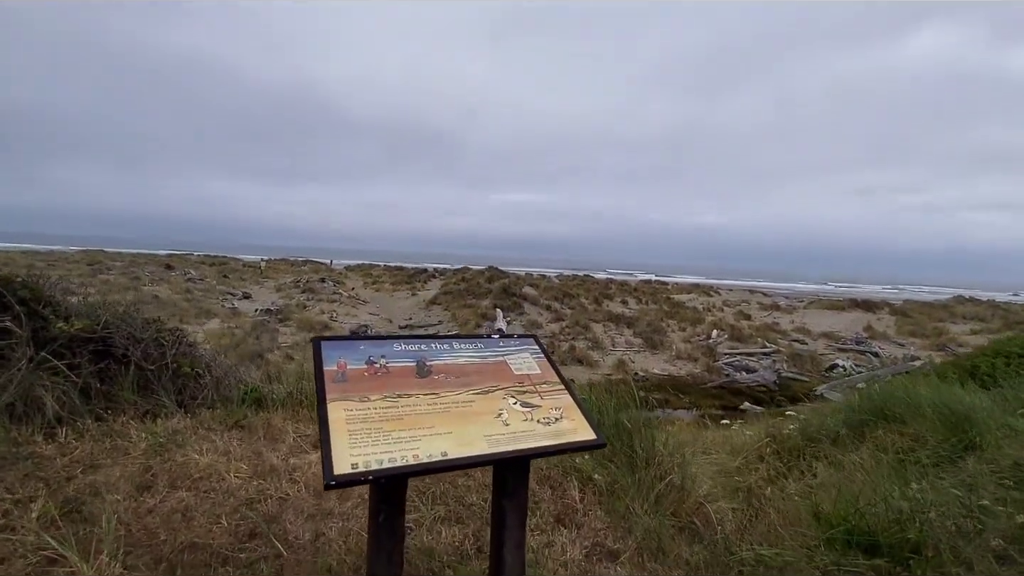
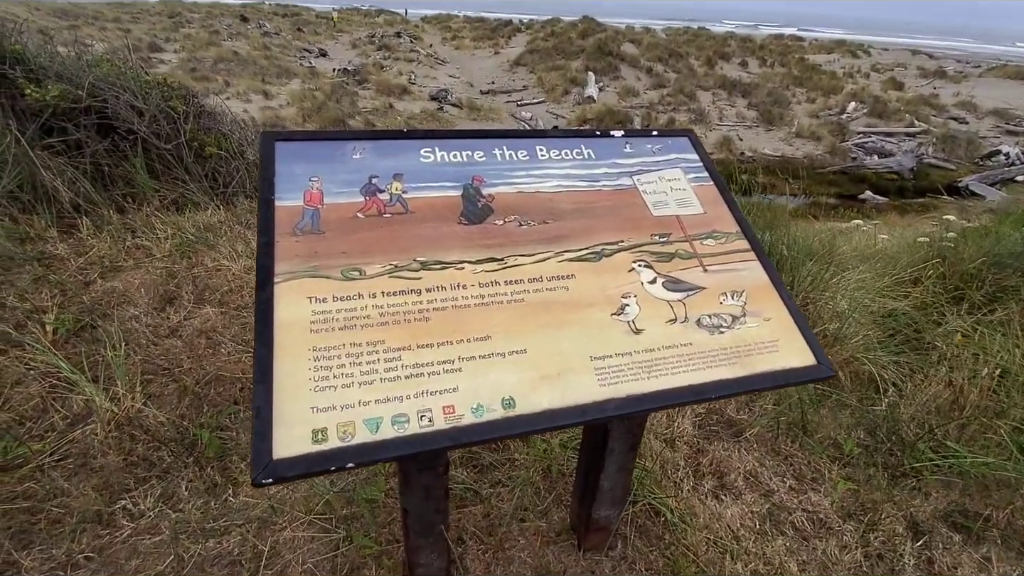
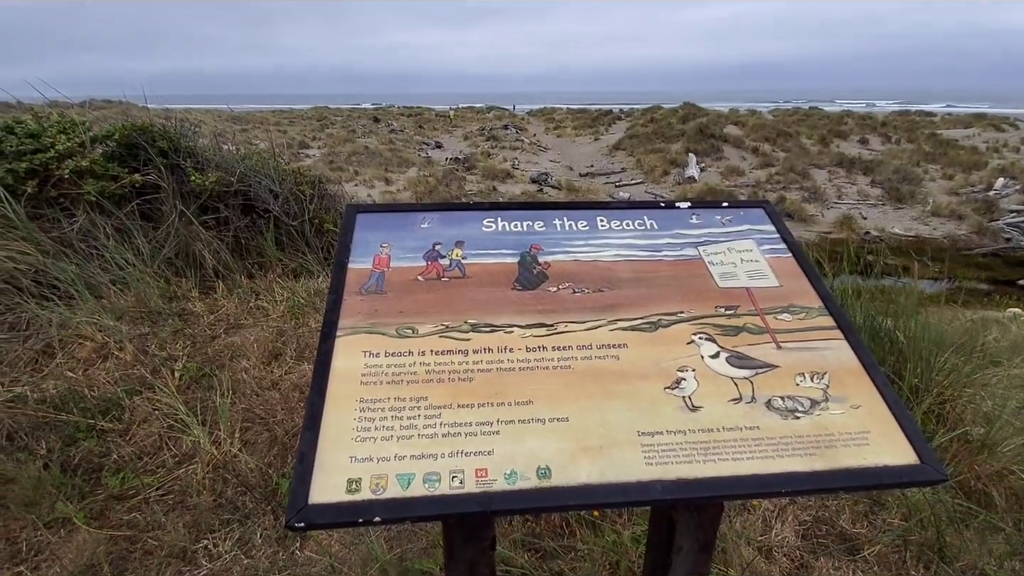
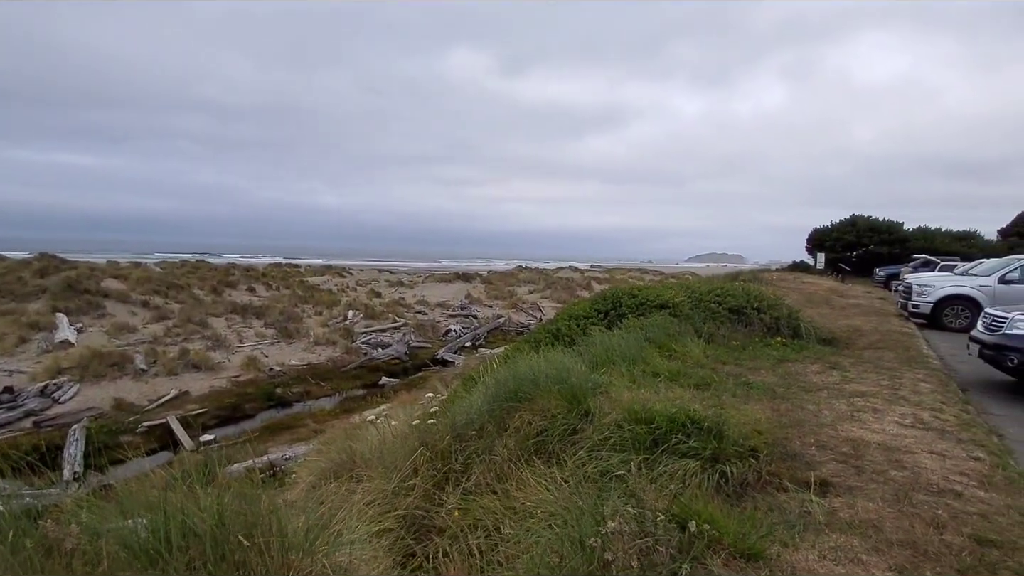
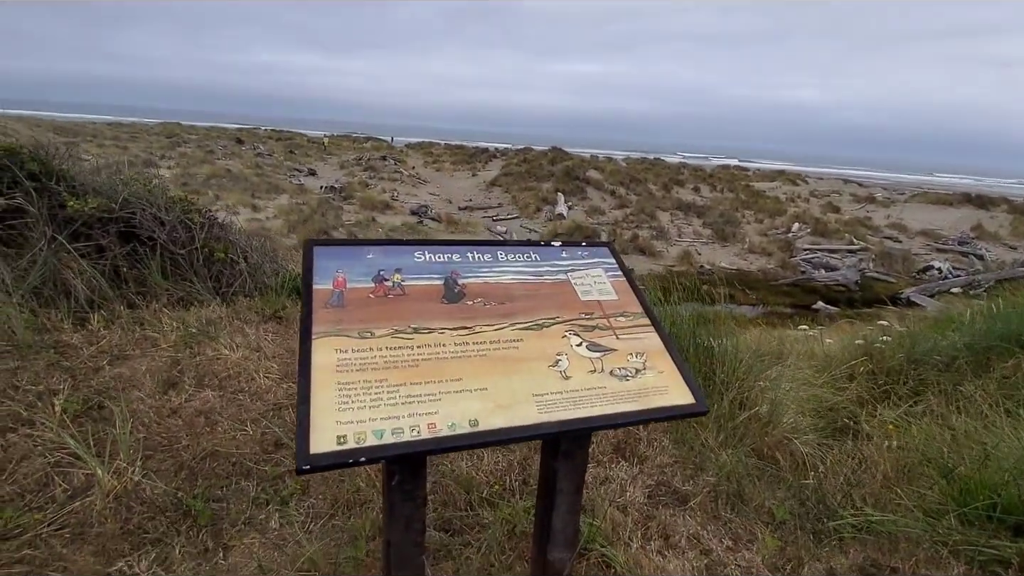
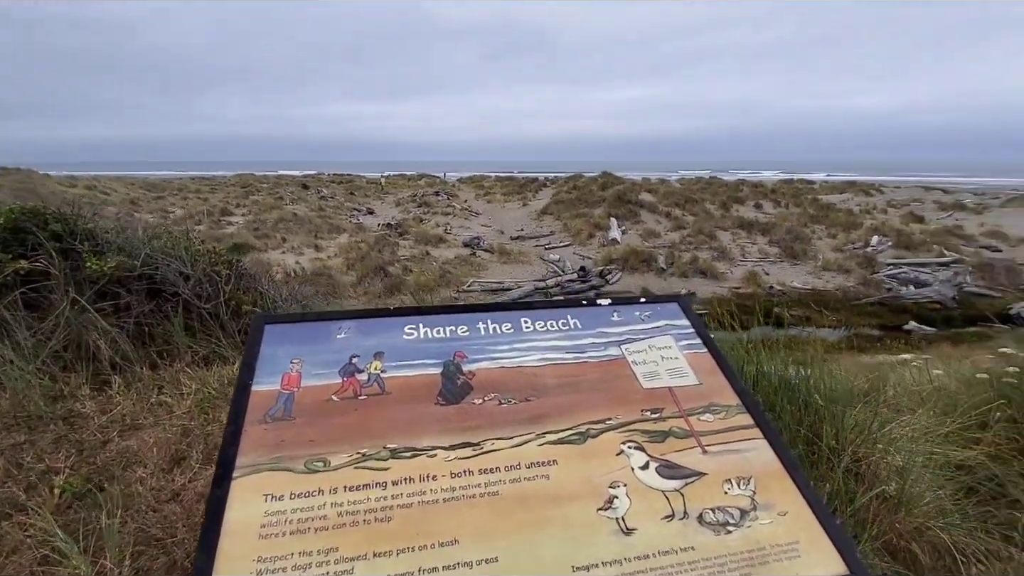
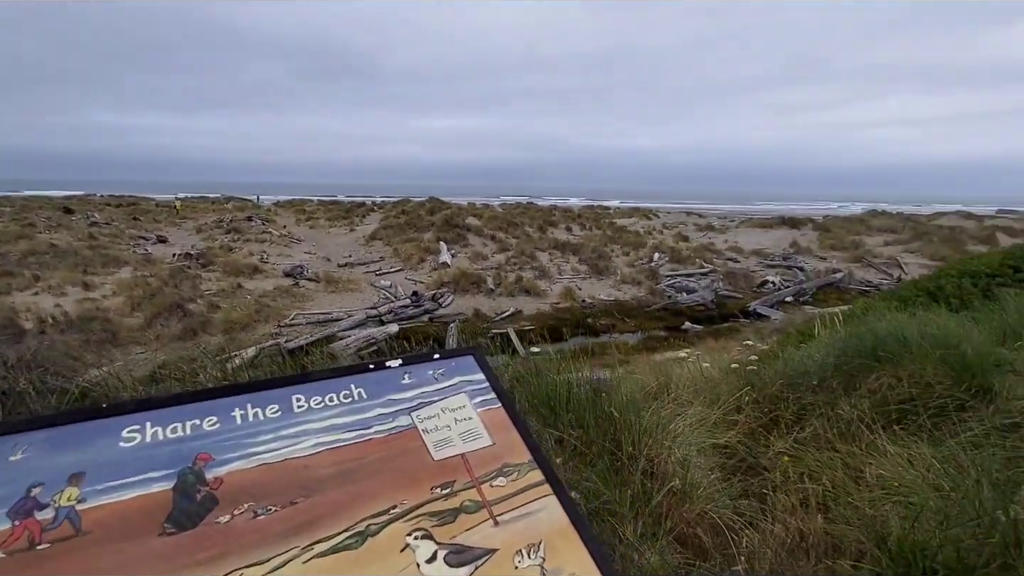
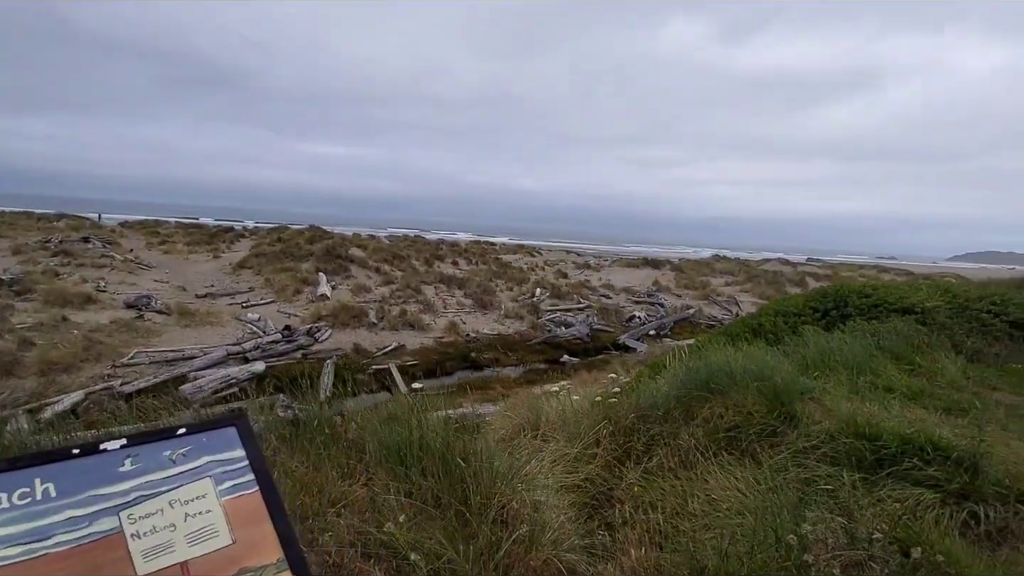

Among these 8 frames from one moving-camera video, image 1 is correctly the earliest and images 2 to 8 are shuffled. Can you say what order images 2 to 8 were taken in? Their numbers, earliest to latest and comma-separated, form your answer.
5, 2, 3, 6, 7, 8, 4
